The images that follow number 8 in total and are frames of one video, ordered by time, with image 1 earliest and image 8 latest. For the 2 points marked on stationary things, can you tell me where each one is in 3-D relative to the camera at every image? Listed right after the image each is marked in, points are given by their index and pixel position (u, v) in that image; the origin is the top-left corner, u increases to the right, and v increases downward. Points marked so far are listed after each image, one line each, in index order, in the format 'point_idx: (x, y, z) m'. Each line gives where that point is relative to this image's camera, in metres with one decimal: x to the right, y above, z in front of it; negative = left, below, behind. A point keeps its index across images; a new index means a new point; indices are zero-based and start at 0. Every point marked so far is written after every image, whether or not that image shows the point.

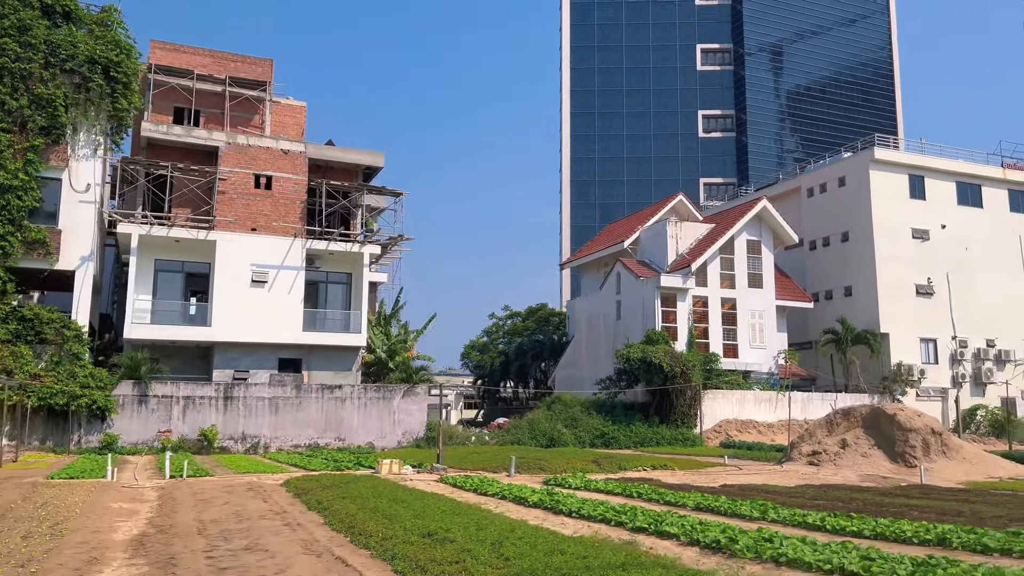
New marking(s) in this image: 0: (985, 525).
0: (+5.7, -2.9, +9.7) m
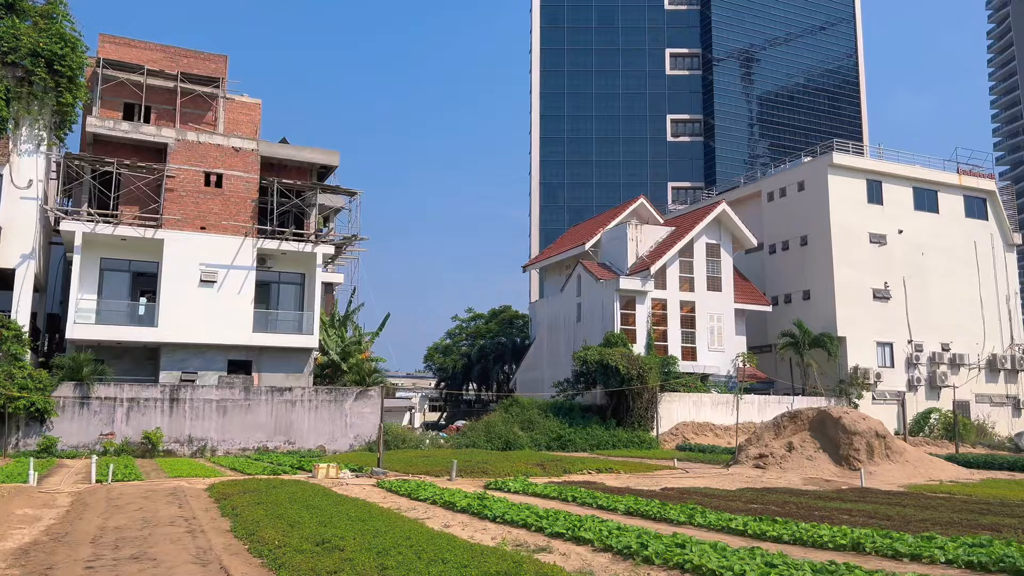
0: (+4.7, -2.9, +9.6) m
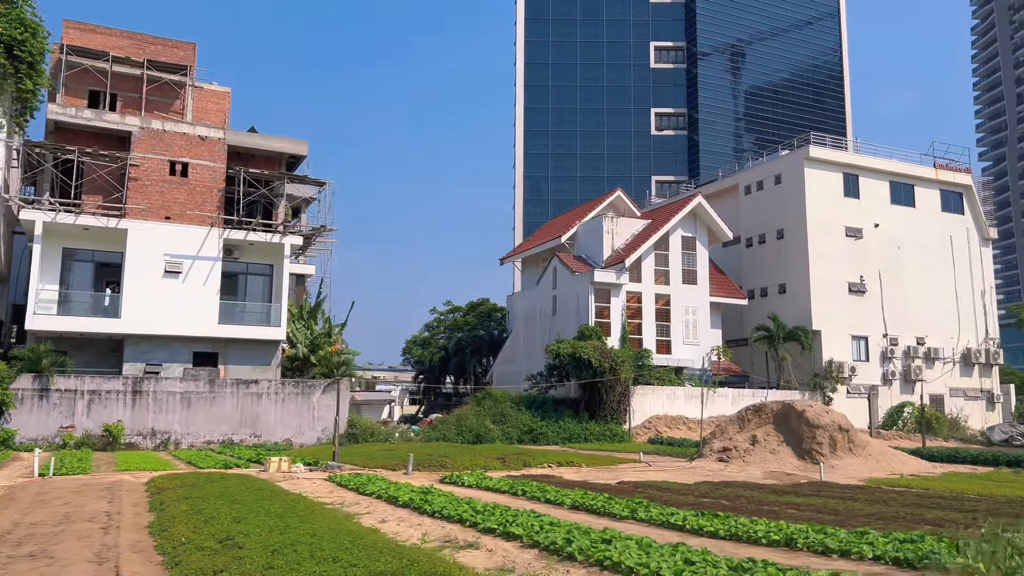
0: (+4.0, -2.8, +9.4) m
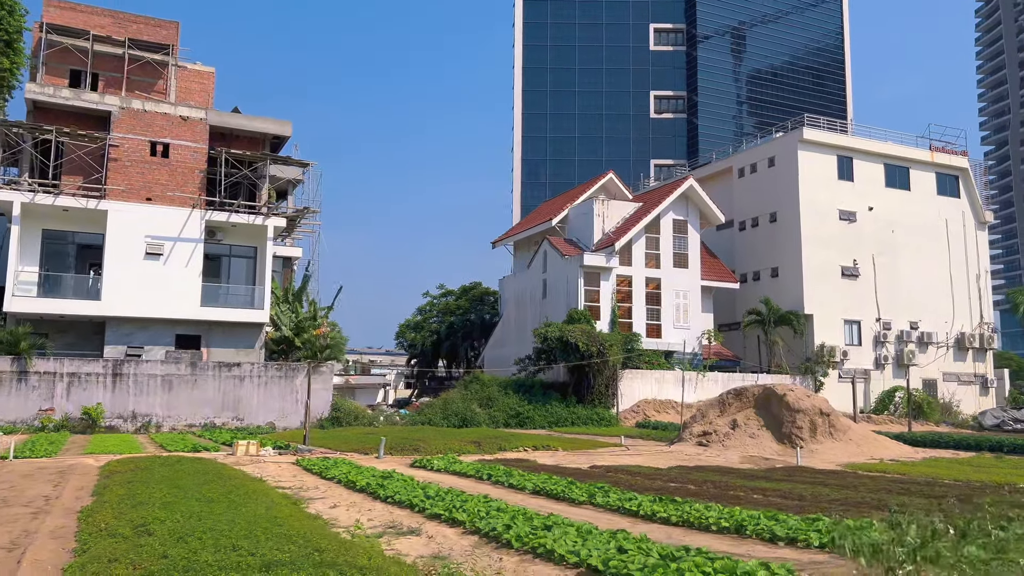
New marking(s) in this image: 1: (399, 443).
0: (+3.4, -2.5, +9.1) m
1: (-2.5, -3.5, +18.0) m
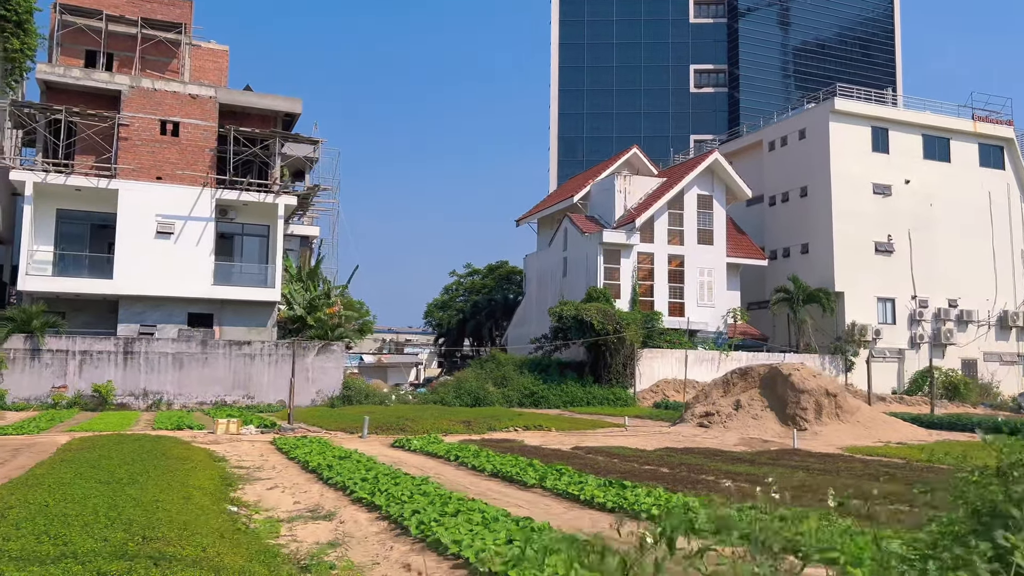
0: (+2.7, -2.2, +8.5) m
1: (-2.8, -3.0, +17.6) m
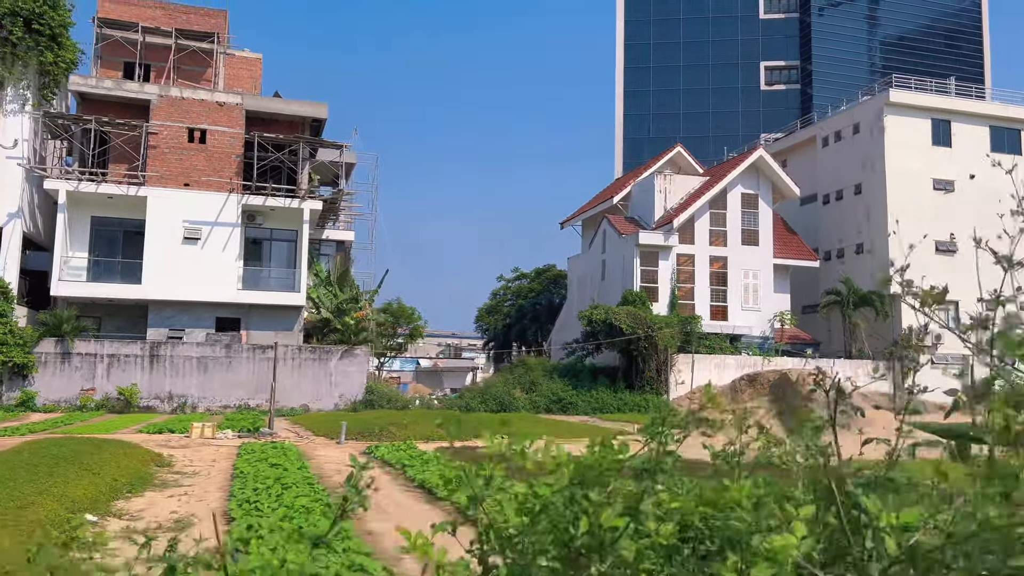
0: (+1.5, -2.2, +7.6) m
1: (-3.0, -3.0, +17.2) m
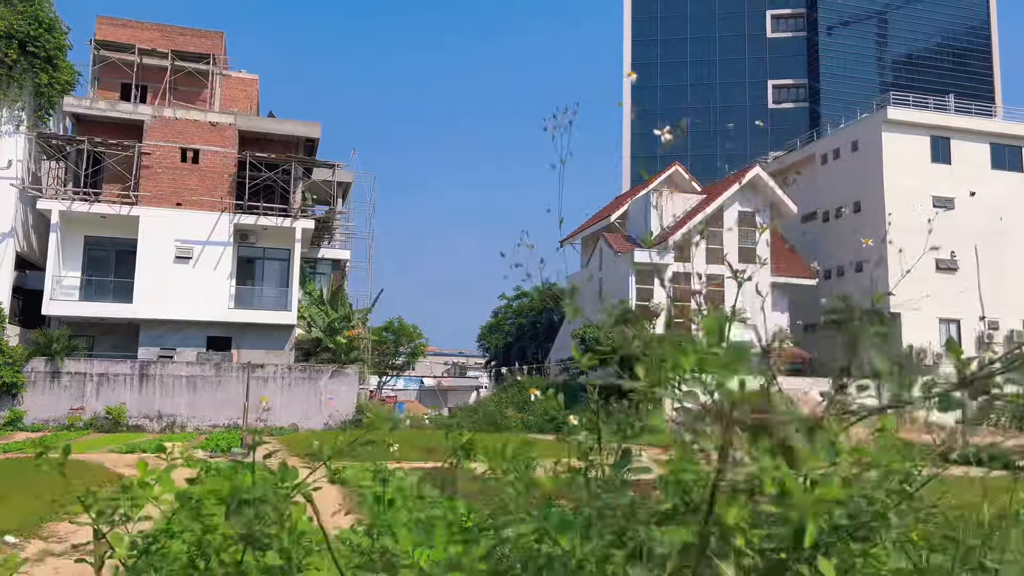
0: (+0.8, -2.4, +7.4) m
1: (-3.5, -3.4, +17.1) m
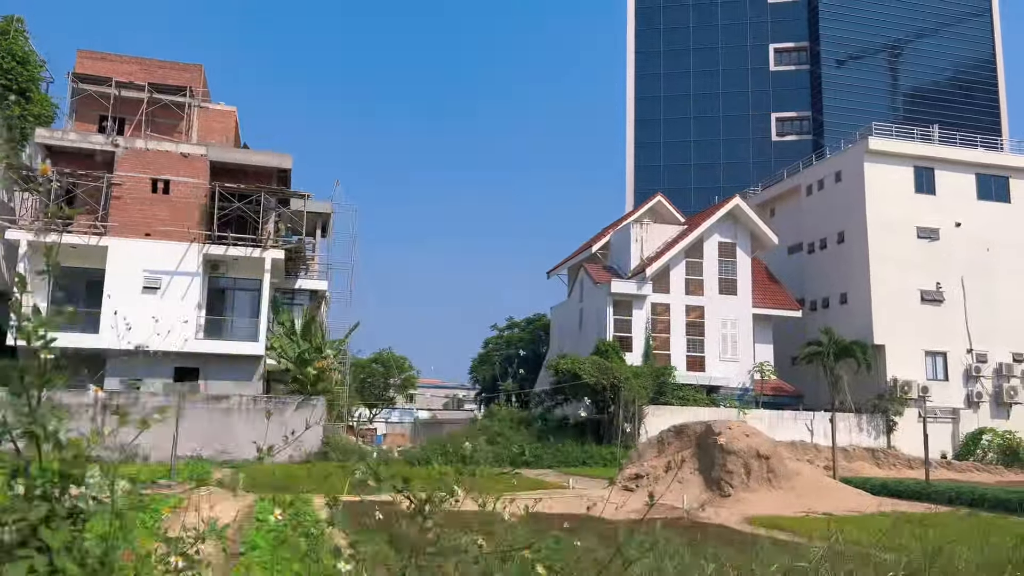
0: (-0.6, -2.6, +7.0) m
1: (-4.8, -4.1, +16.7) m
